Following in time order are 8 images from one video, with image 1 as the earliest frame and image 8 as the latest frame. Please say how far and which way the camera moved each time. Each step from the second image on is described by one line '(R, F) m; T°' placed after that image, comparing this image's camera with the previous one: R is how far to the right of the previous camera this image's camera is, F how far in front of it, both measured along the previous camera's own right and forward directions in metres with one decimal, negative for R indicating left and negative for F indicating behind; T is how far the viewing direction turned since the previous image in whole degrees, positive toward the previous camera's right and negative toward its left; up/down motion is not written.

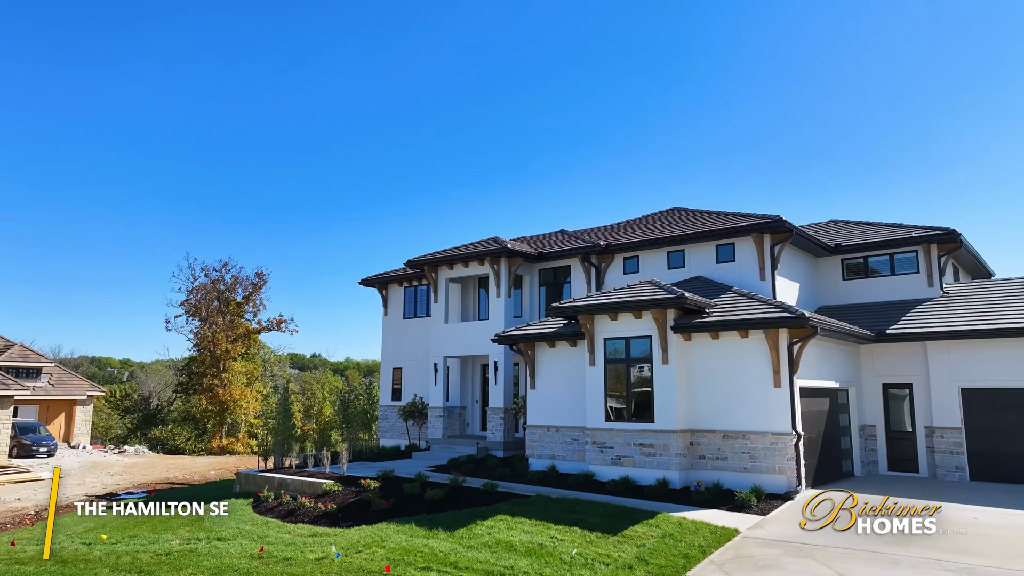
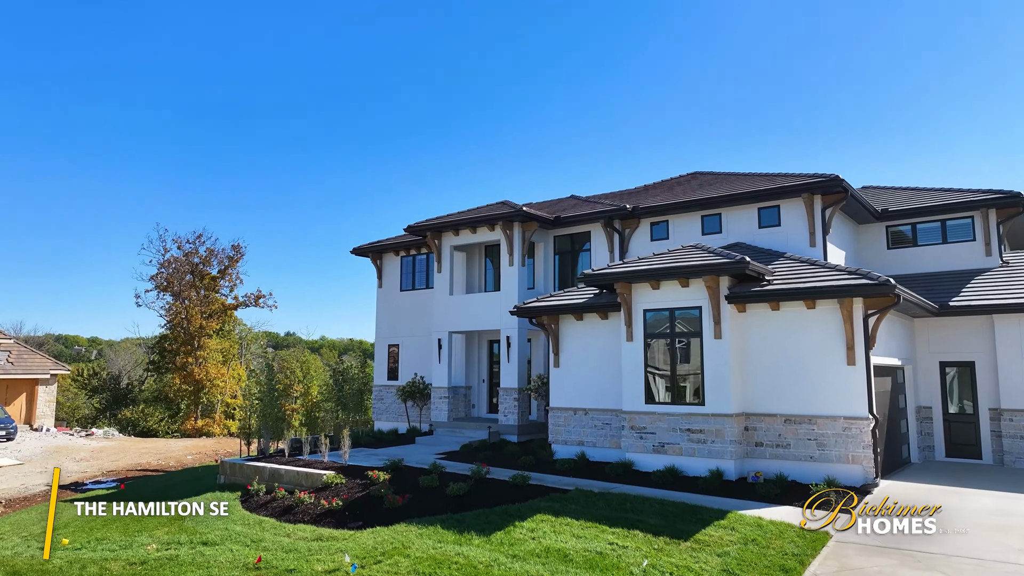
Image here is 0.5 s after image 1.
(-0.9, +1.8) m; +2°
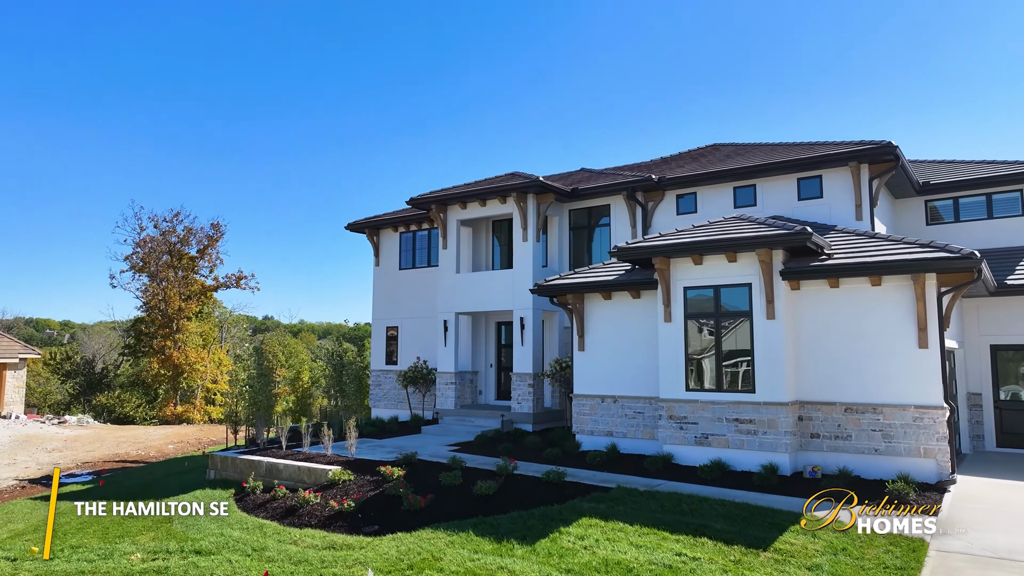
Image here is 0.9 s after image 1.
(-0.8, +1.3) m; +2°
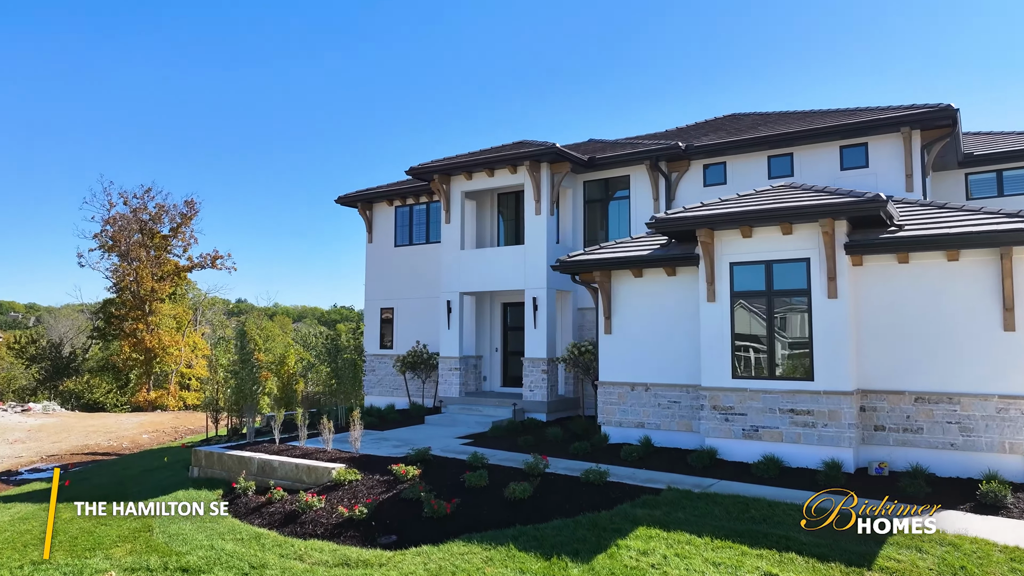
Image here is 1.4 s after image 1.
(-0.7, +1.3) m; +2°
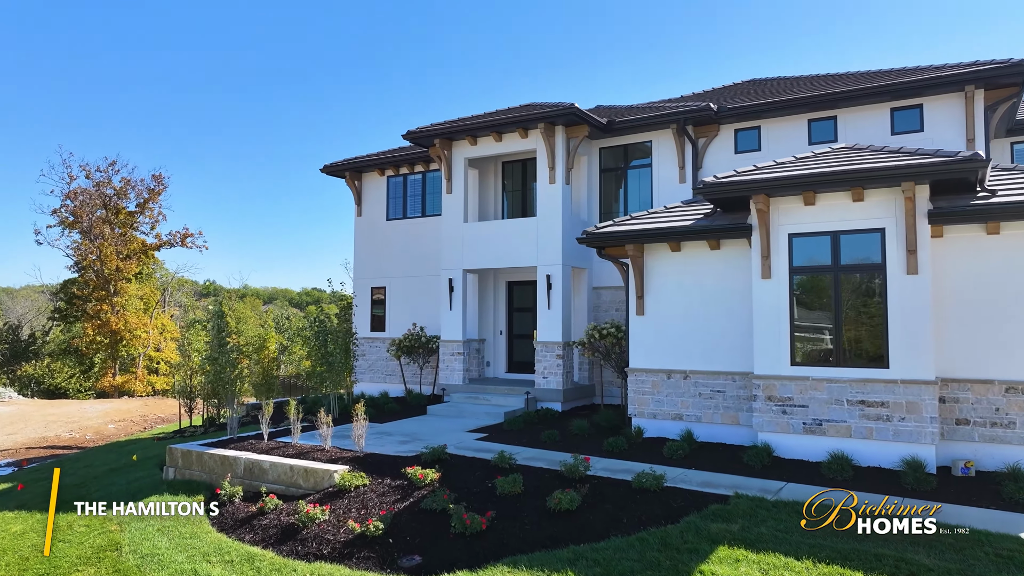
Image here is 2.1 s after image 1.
(-0.7, +1.4) m; +2°
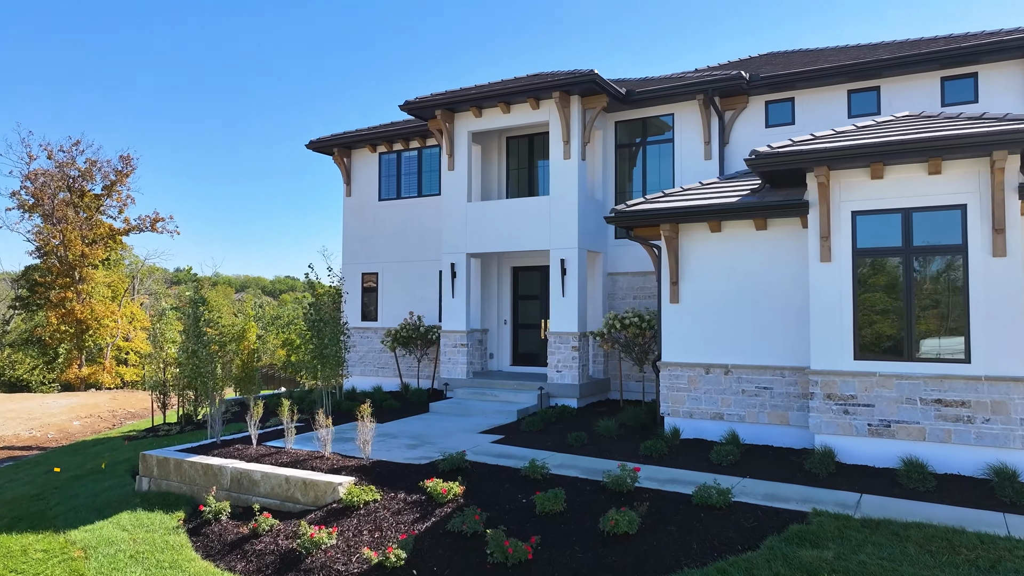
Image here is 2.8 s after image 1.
(-0.6, +1.2) m; +2°
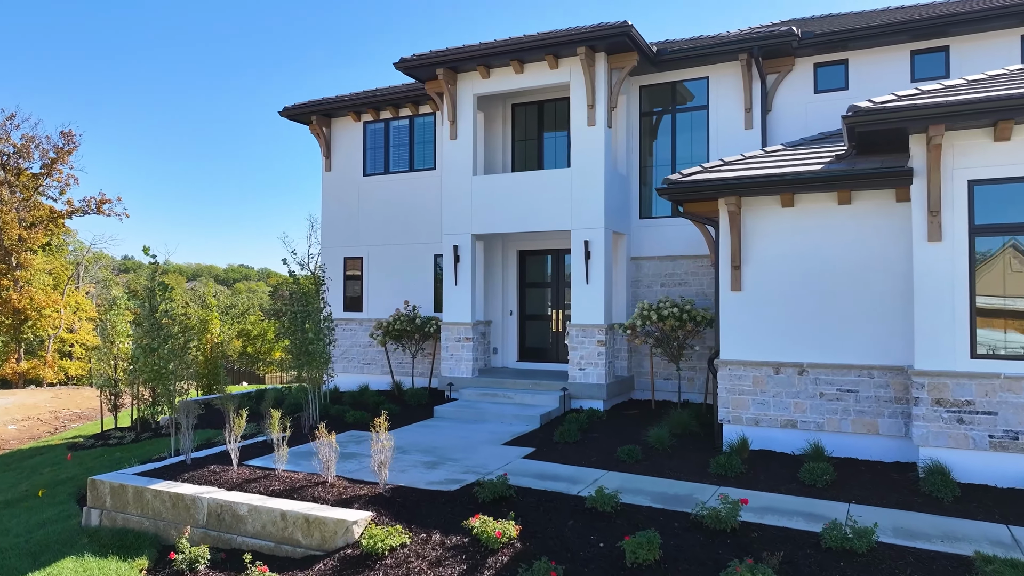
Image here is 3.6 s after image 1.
(-0.9, +1.6) m; +3°
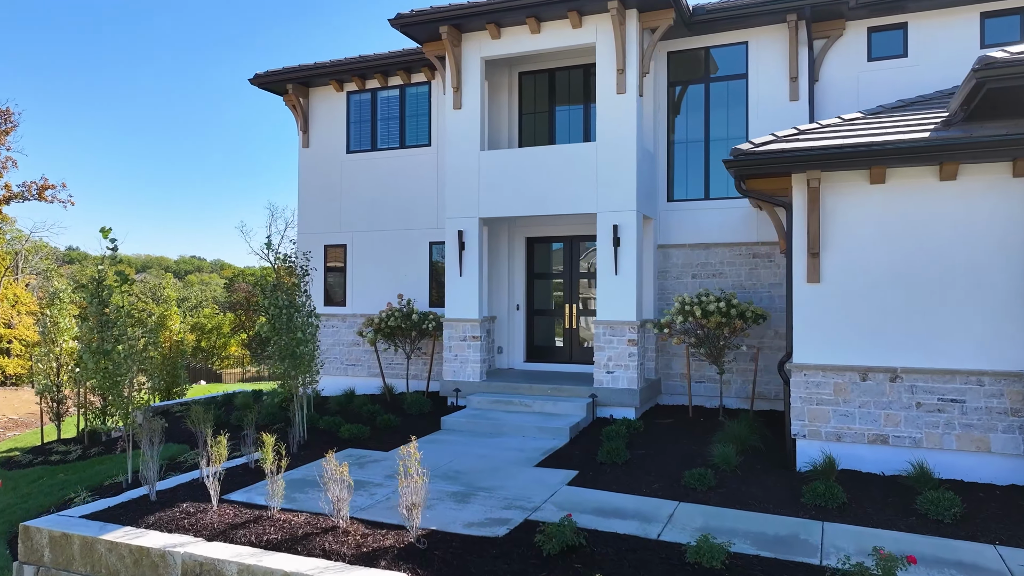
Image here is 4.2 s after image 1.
(-0.8, +1.4) m; +3°
